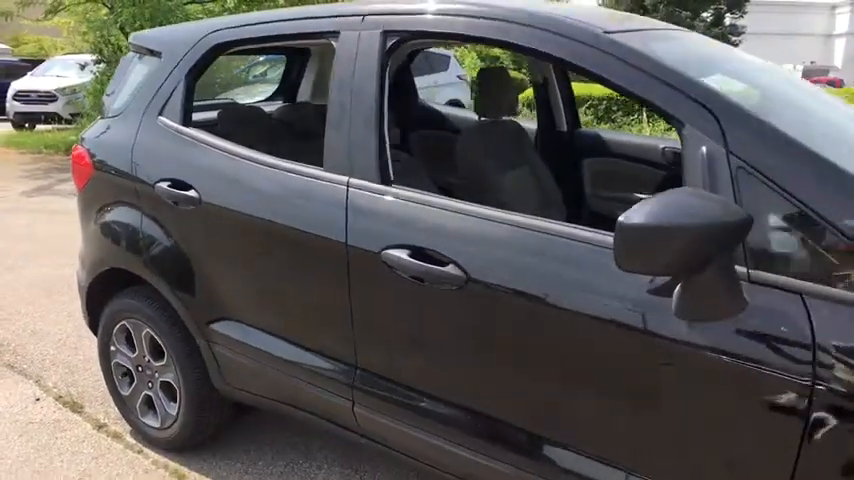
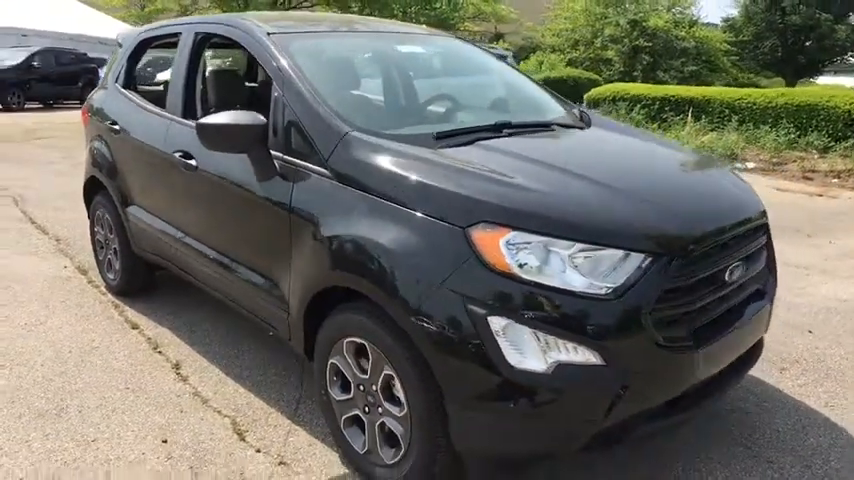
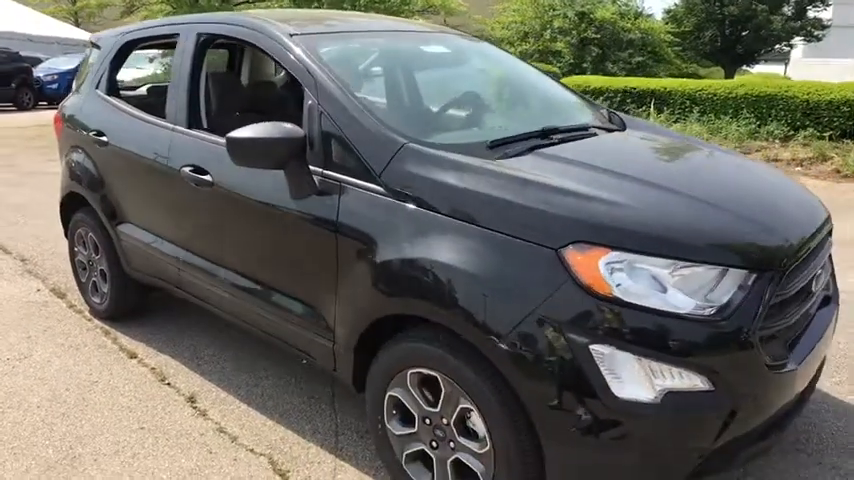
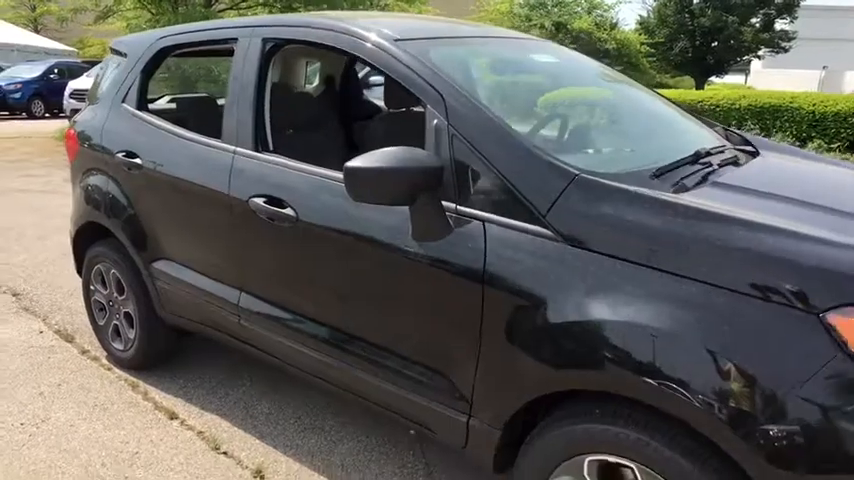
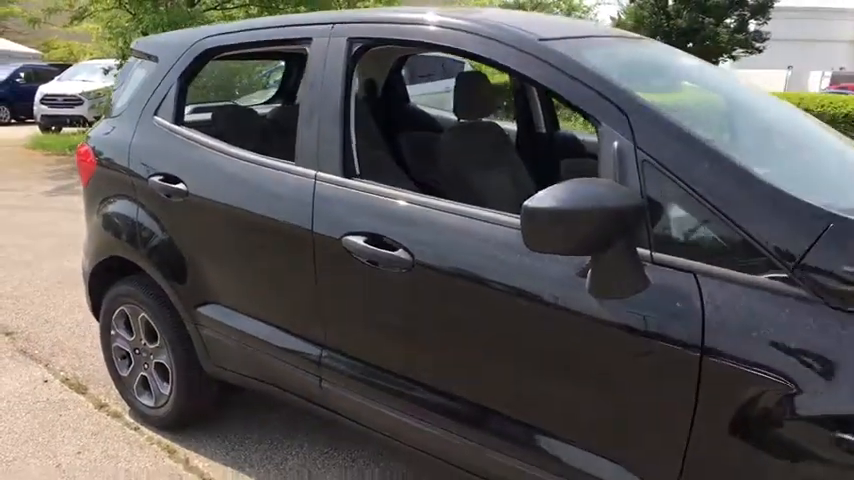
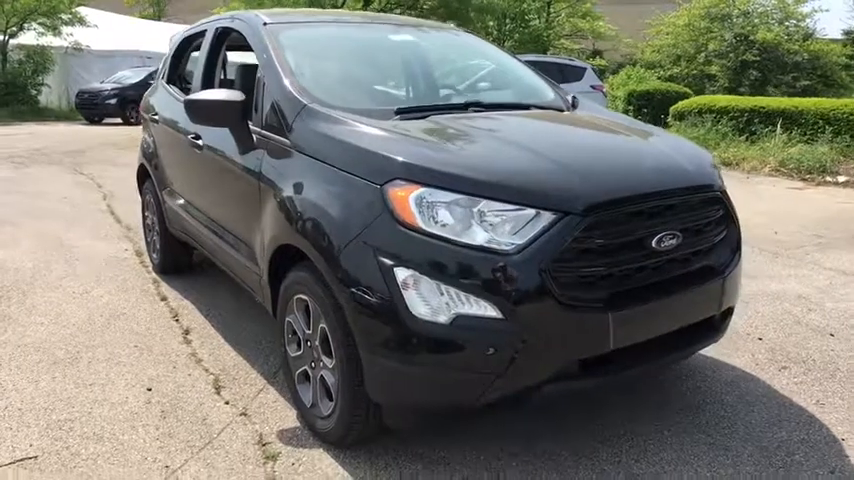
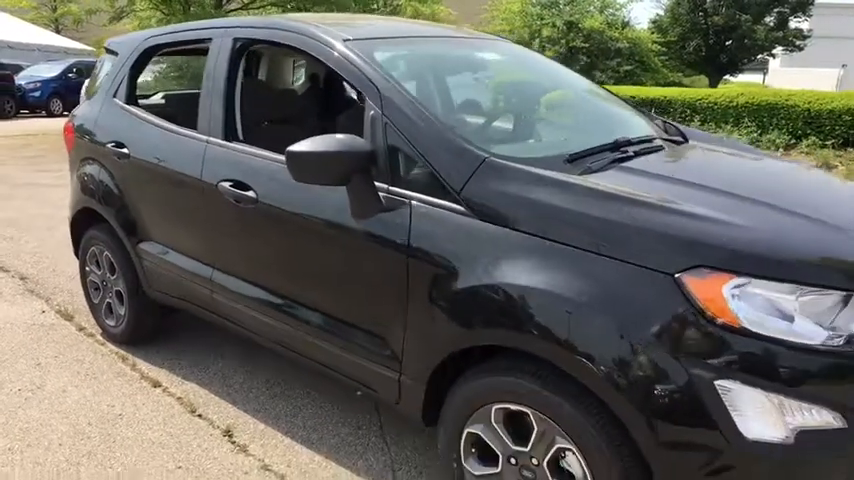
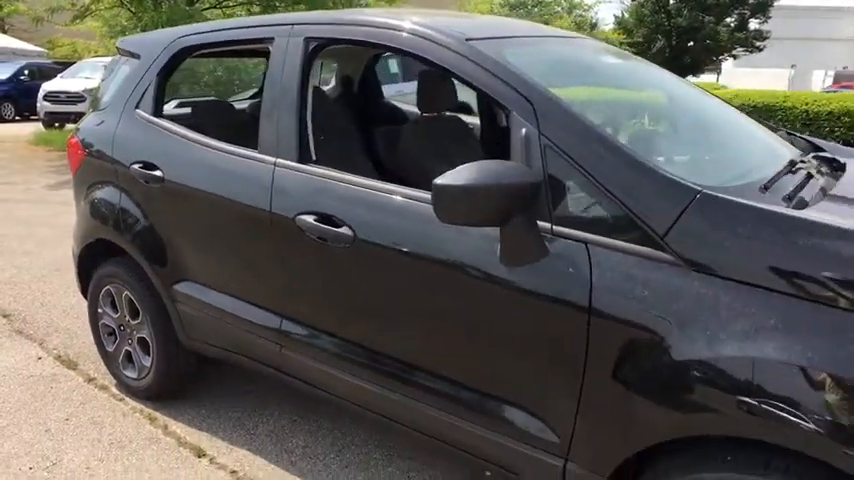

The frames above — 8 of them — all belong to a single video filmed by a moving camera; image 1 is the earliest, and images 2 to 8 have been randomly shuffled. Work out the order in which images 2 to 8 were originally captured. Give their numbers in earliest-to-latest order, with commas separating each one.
5, 8, 4, 7, 3, 2, 6
